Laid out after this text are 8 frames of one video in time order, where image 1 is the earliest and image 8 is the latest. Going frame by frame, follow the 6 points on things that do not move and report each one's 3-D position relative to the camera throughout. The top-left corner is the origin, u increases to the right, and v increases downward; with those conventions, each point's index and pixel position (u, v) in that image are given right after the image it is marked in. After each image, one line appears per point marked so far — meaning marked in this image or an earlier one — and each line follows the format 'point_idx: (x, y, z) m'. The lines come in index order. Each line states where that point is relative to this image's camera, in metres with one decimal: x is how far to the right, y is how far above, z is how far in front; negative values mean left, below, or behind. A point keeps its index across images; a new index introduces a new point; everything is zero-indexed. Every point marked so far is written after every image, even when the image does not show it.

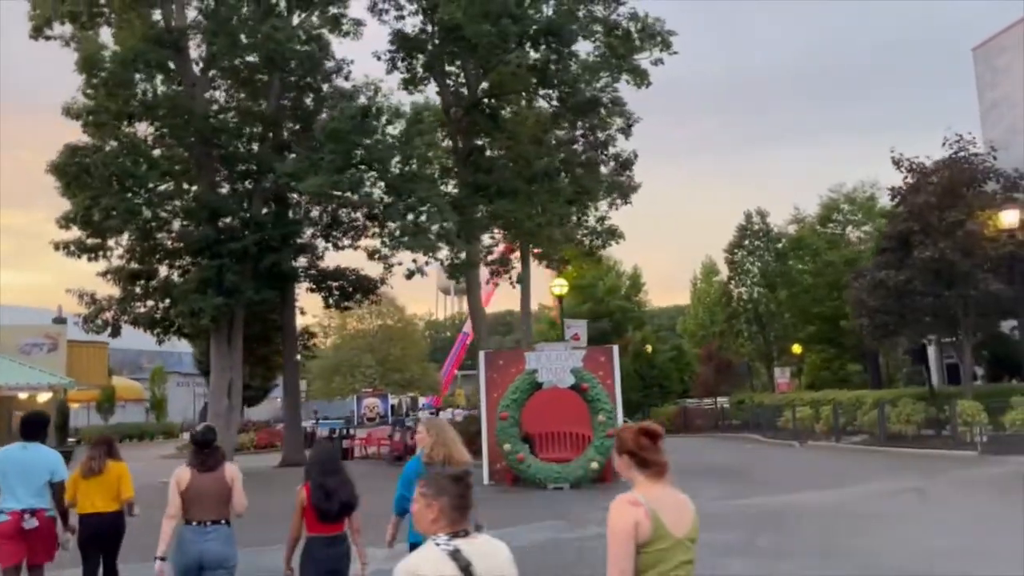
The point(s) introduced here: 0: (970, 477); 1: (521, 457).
0: (+8.6, -3.6, +19.9) m
1: (+0.1, -3.2, +19.9) m
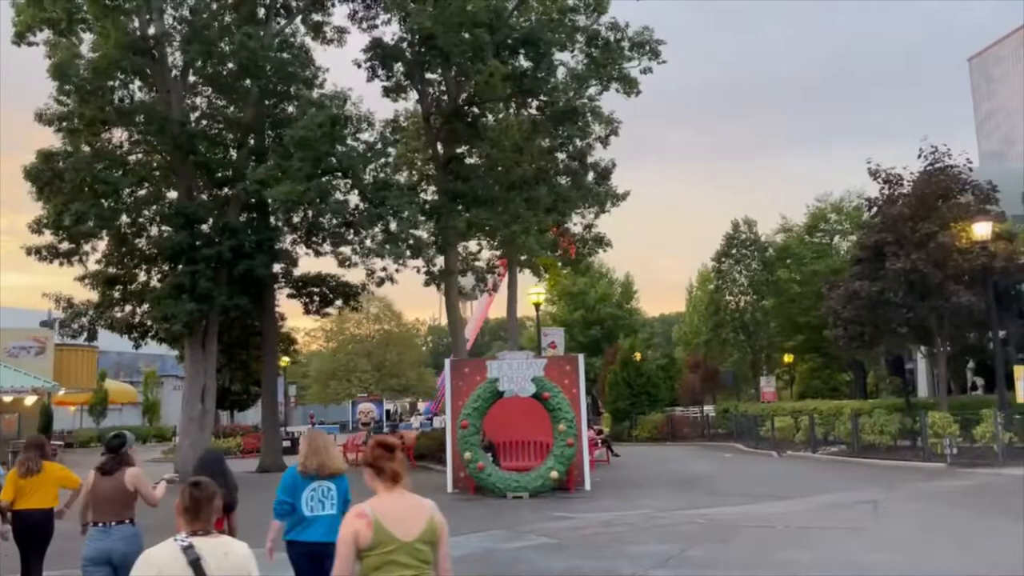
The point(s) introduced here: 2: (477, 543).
0: (+7.8, -3.8, +19.9) m
1: (-0.6, -3.4, +20.0) m
2: (-0.5, -3.6, +15.2) m
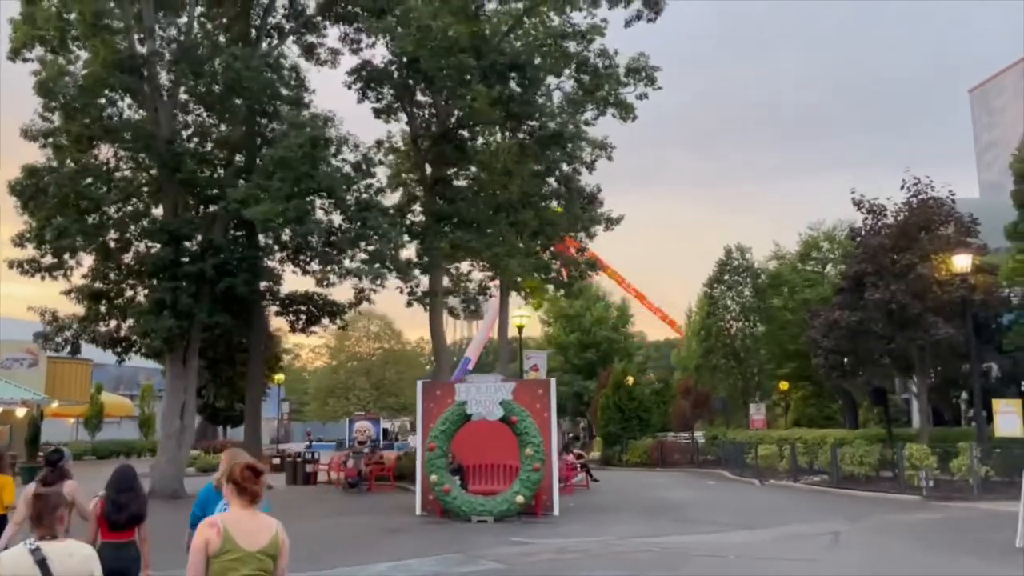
0: (+7.2, -4.4, +19.8) m
1: (-1.2, -3.8, +20.0) m
2: (-1.3, -4.0, +15.2) m
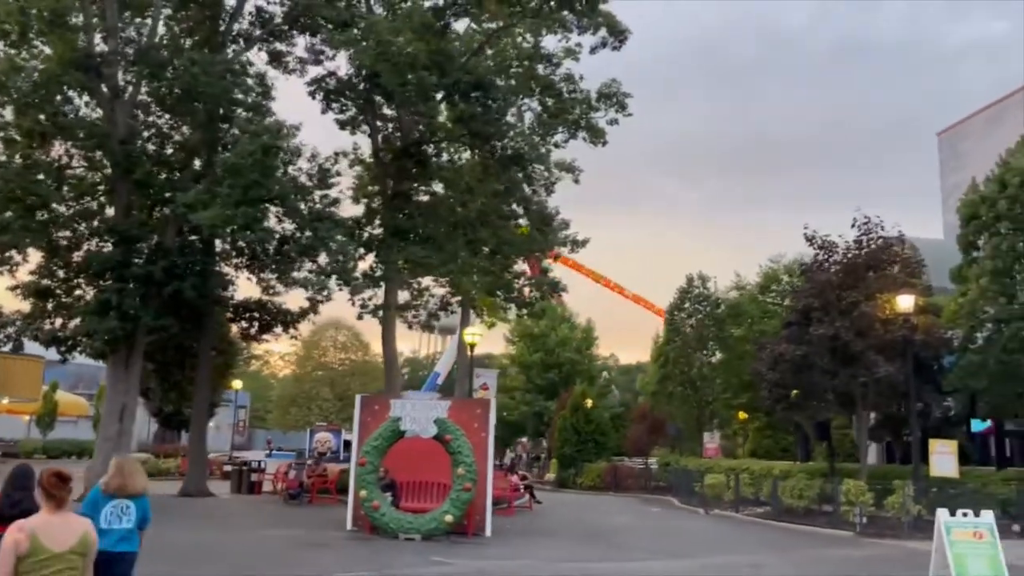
0: (+5.8, -5.1, +19.8) m
1: (-2.6, -4.1, +19.9) m
2: (-2.5, -4.2, +15.2) m
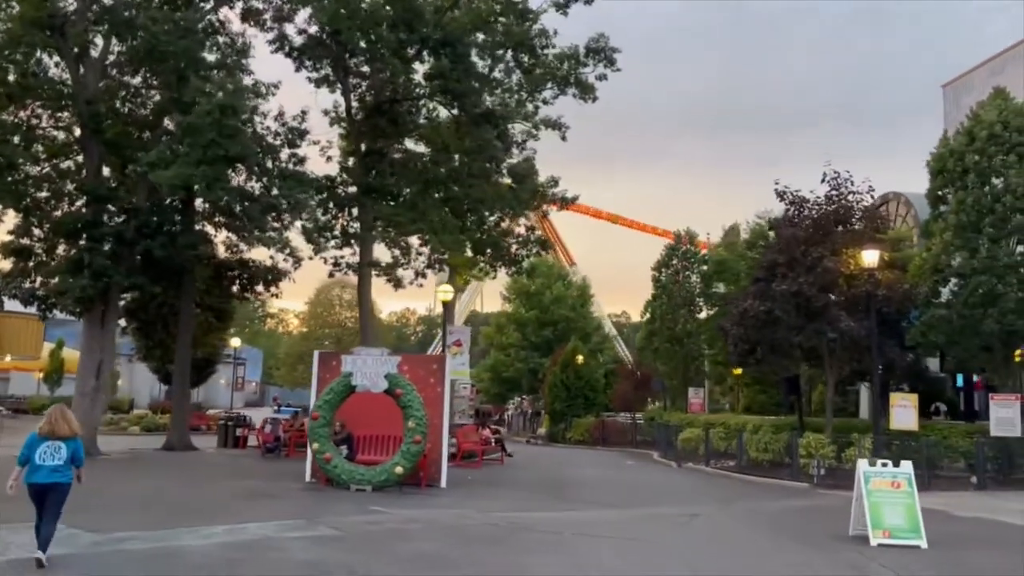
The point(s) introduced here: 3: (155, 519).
0: (+4.8, -4.2, +20.2) m
1: (-3.6, -3.3, +20.5) m
2: (-3.6, -3.6, +15.7) m
3: (-5.8, -3.7, +17.1) m
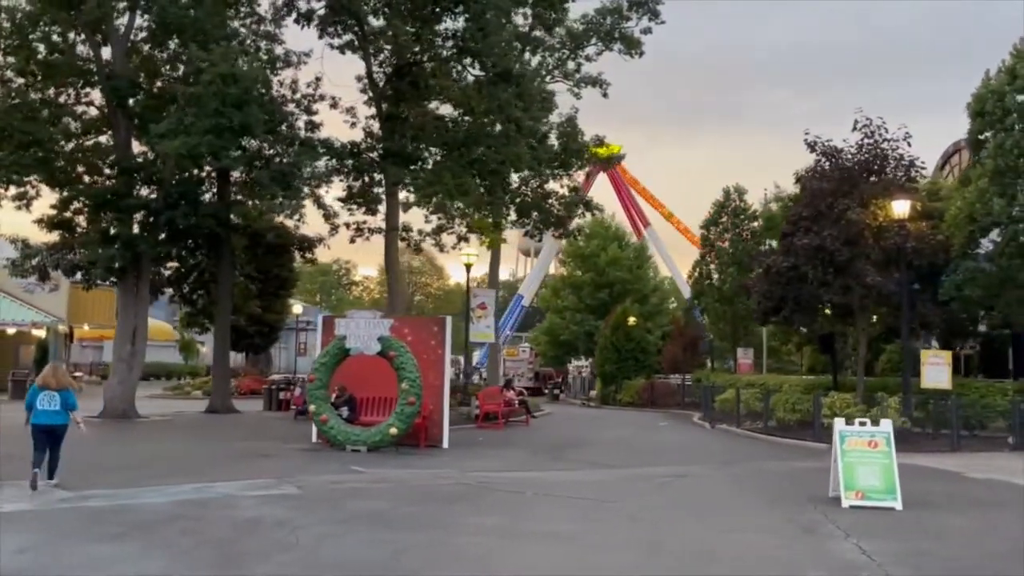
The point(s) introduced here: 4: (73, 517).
0: (+4.6, -3.4, +19.7) m
1: (-3.7, -2.6, +20.7) m
2: (-4.2, -3.0, +16.0) m
3: (-6.2, -3.2, +17.6) m
4: (-5.8, -3.0, +13.9) m
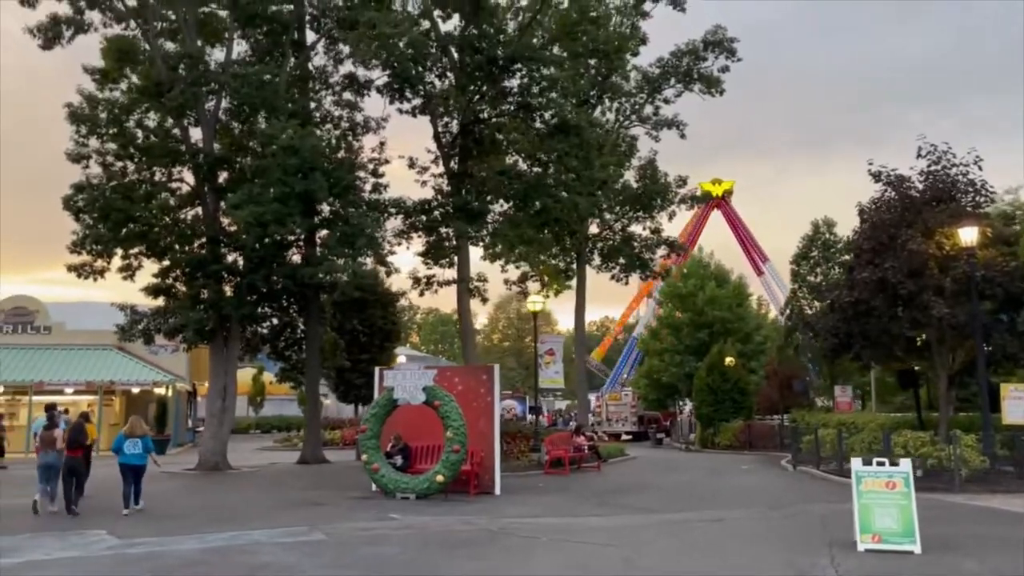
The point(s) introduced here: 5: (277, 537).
0: (+5.4, -4.1, +19.2) m
1: (-2.8, -3.6, +21.4) m
2: (-3.9, -3.9, +16.8) m
3: (-5.7, -4.2, +18.7) m
4: (-5.8, -3.9, +14.9) m
5: (-3.7, -3.9, +16.5) m
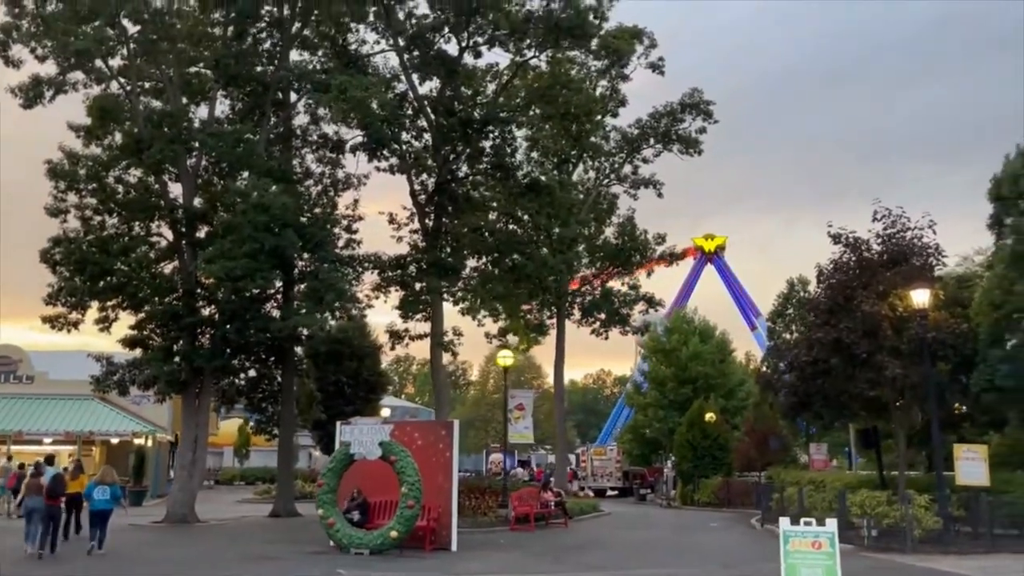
0: (+4.4, -5.2, +19.4) m
1: (-3.7, -4.8, +21.7) m
2: (-4.9, -4.8, +17.1) m
3: (-6.6, -5.2, +19.0) m
4: (-6.7, -4.7, +15.3) m
5: (-4.7, -4.8, +16.8) m
